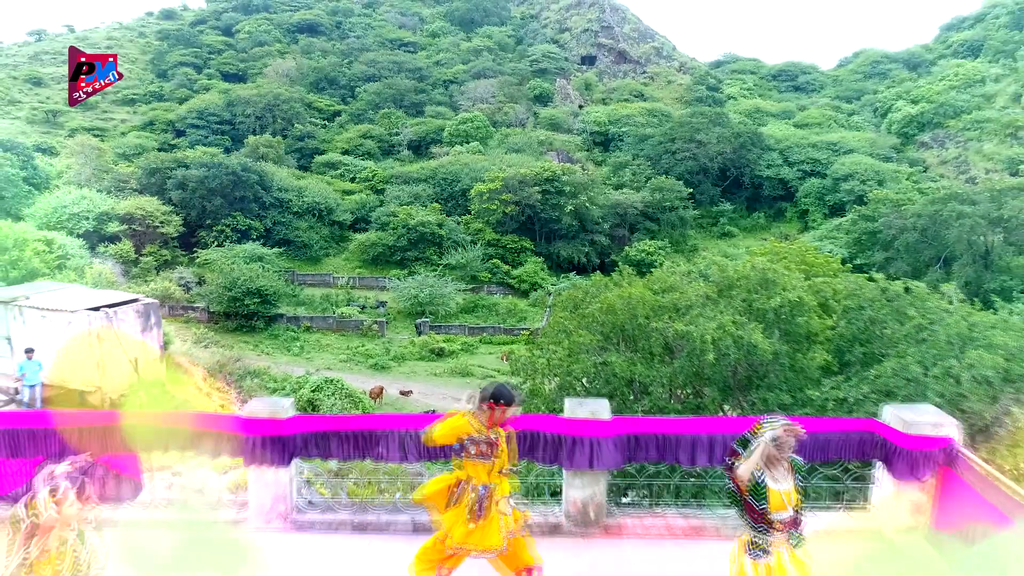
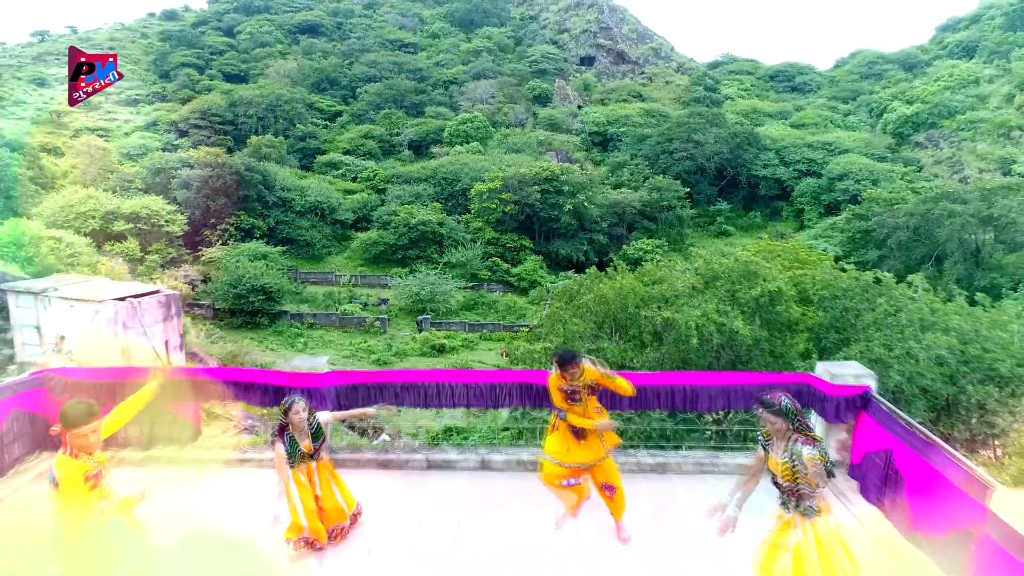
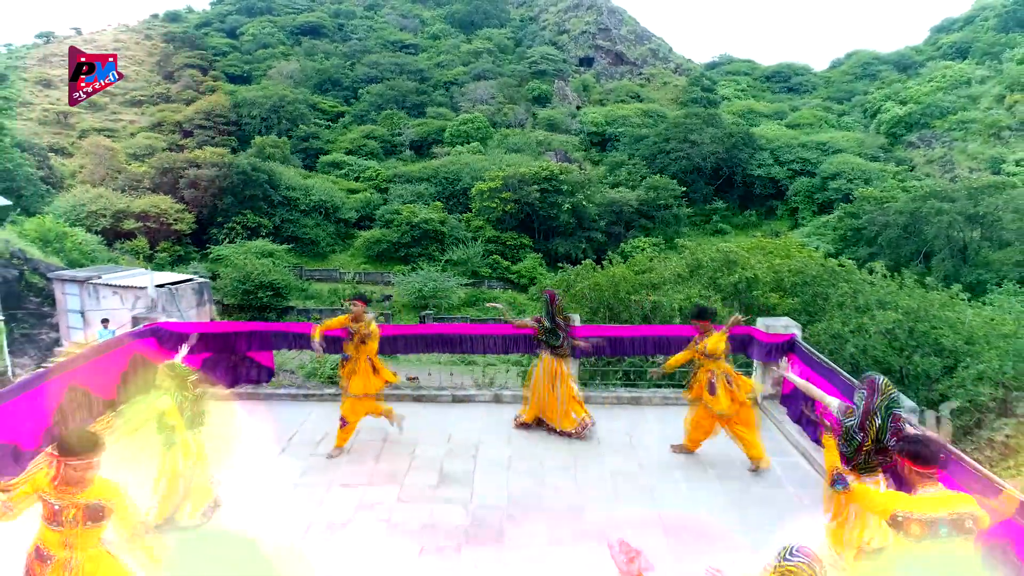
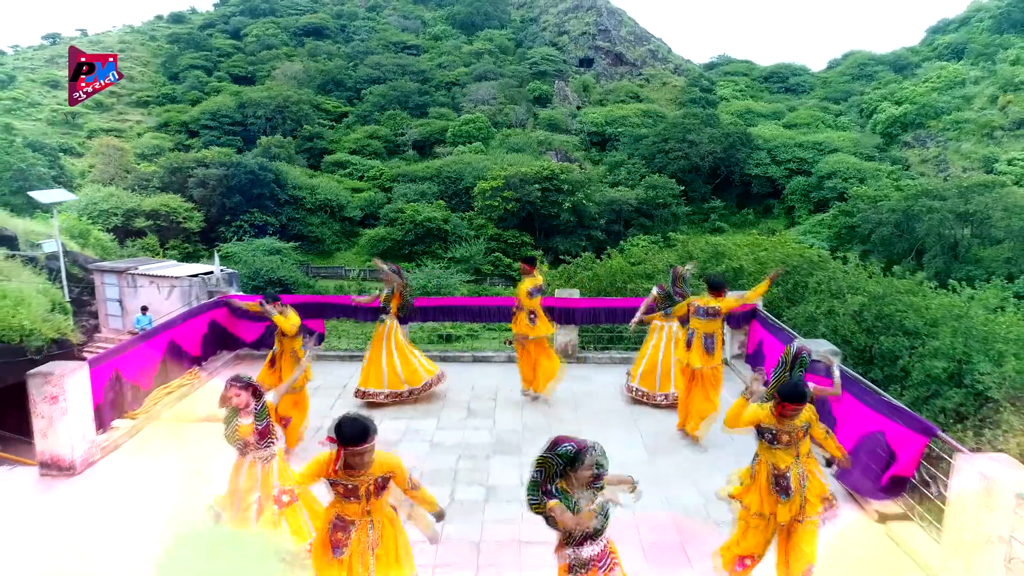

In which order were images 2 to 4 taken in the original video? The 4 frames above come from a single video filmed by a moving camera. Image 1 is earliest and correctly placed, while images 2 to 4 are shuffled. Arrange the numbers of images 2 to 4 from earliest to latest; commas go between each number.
2, 3, 4
